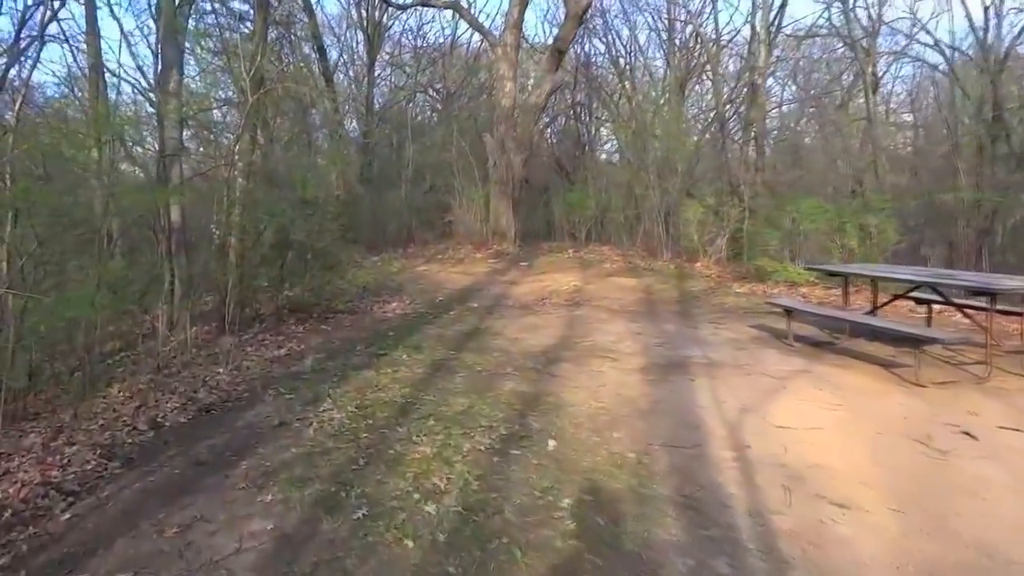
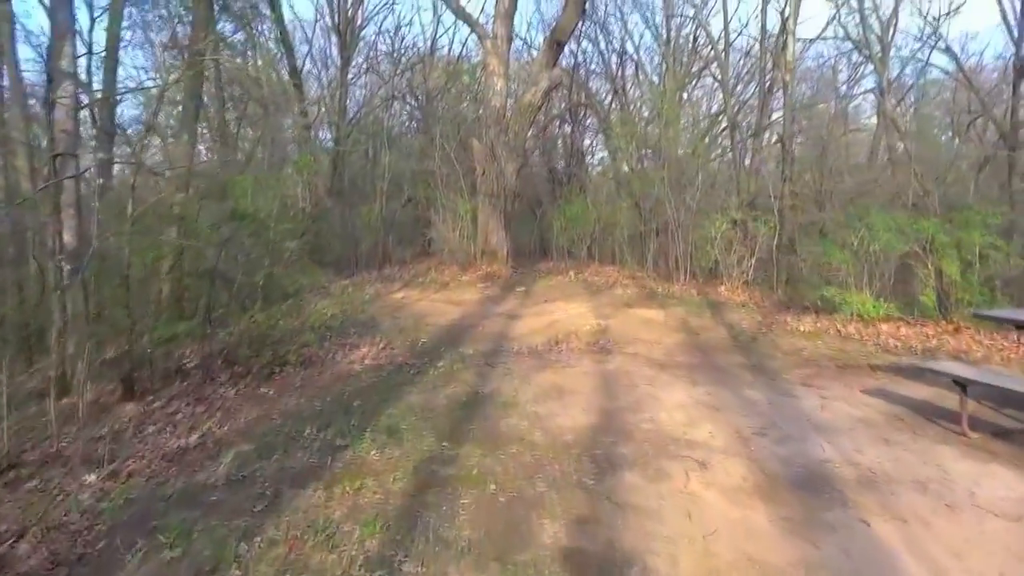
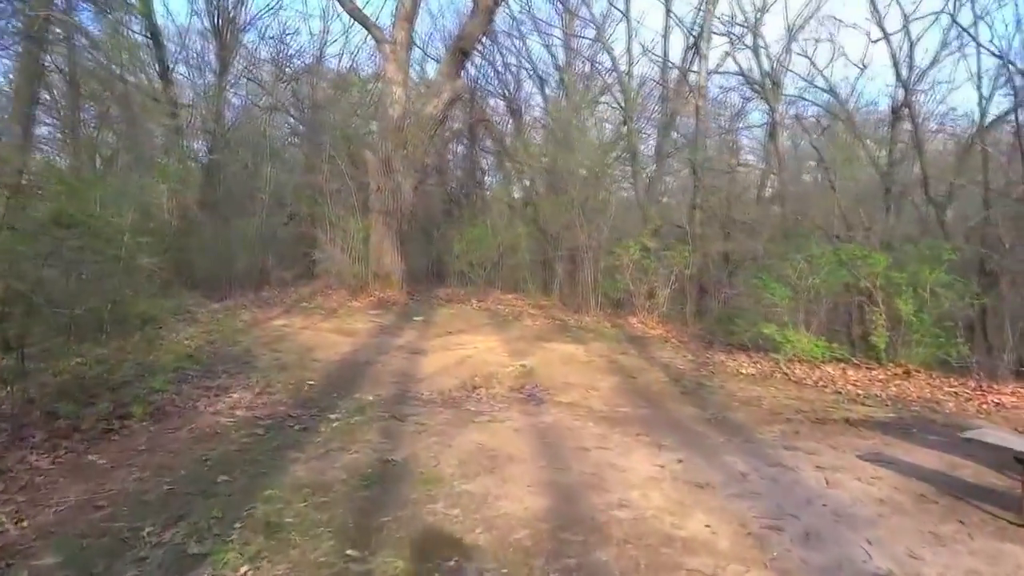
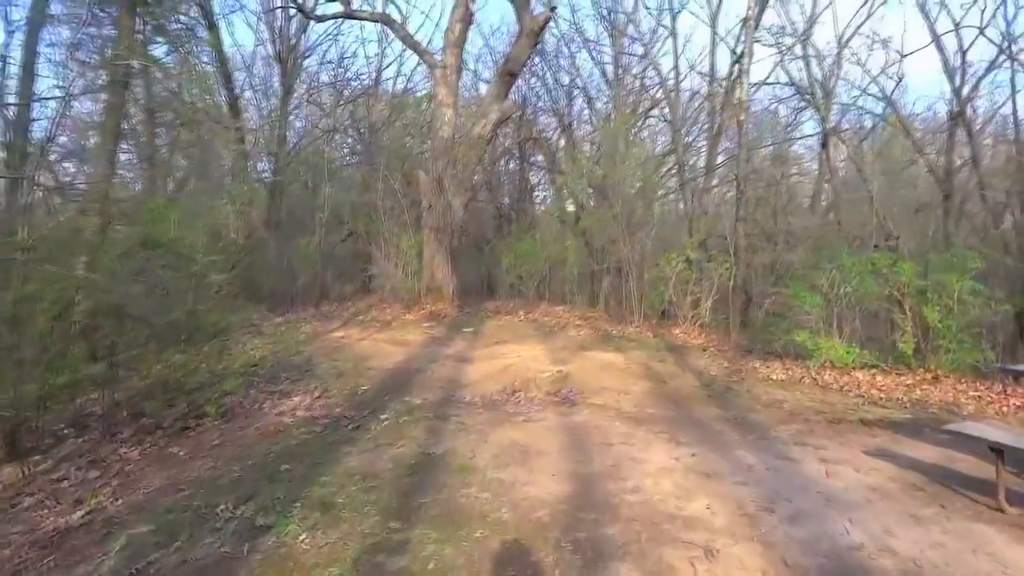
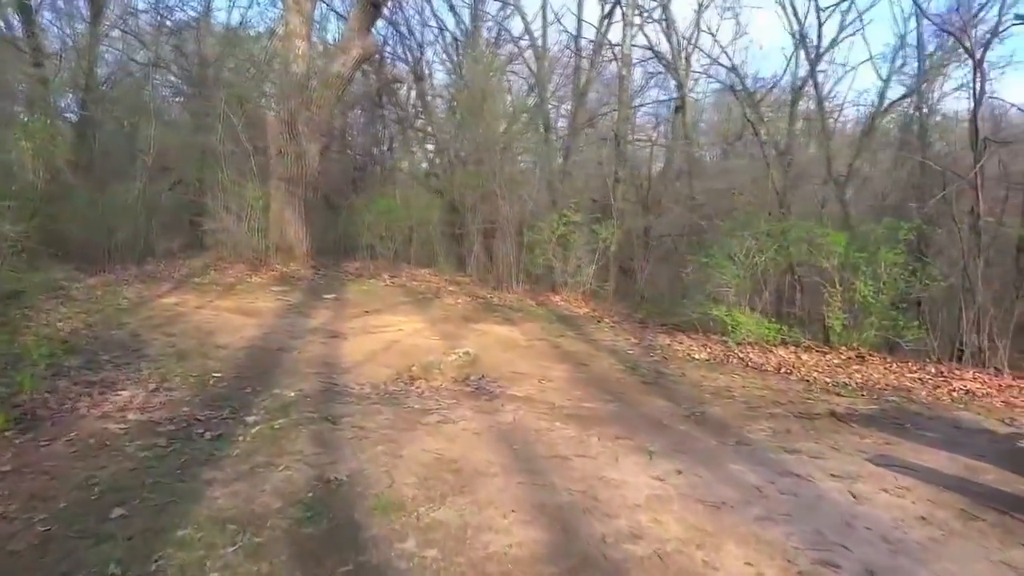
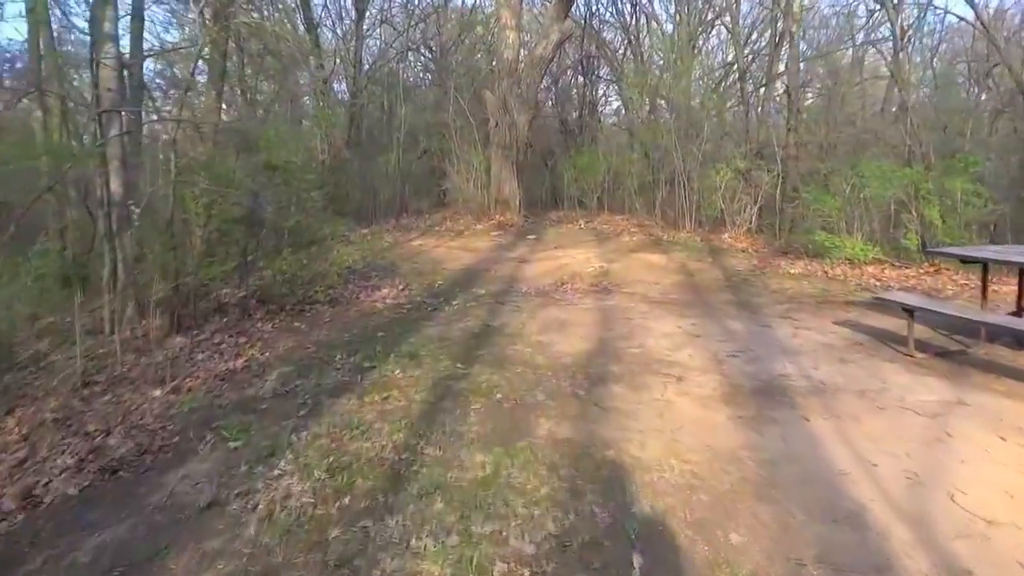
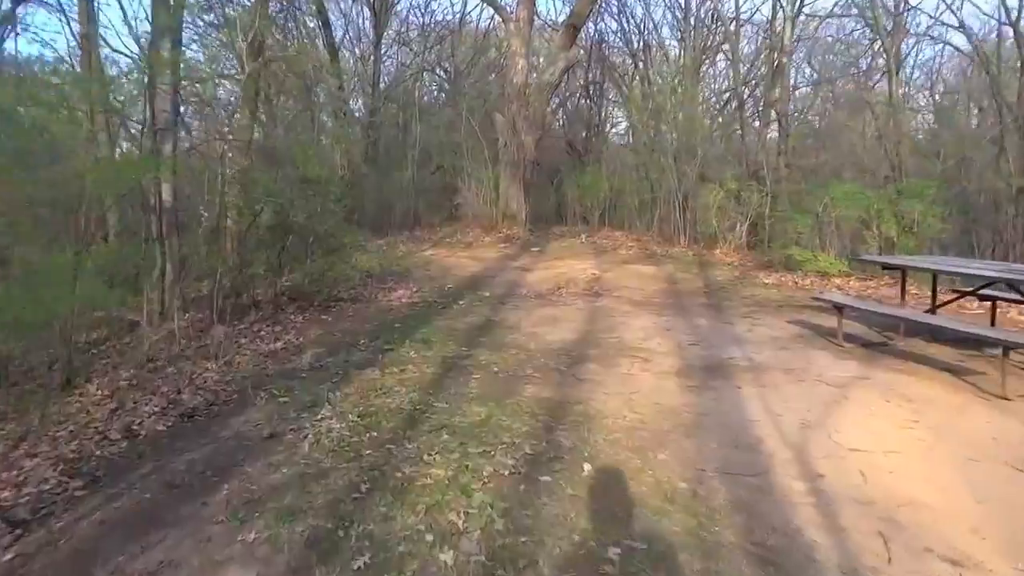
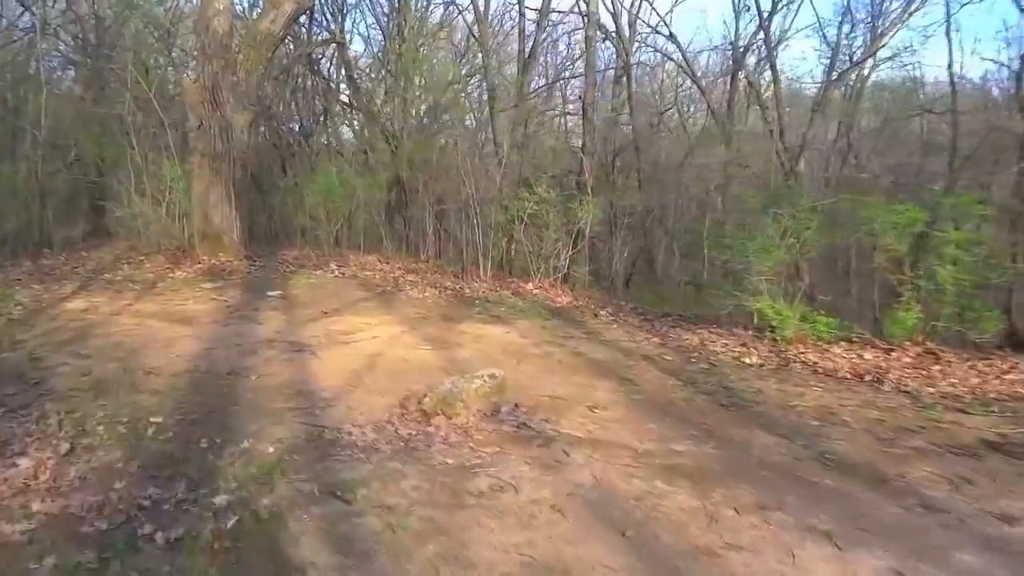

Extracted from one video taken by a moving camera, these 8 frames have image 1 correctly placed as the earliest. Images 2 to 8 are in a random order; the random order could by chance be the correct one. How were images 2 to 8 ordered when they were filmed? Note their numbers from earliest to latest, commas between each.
7, 6, 2, 4, 3, 5, 8
